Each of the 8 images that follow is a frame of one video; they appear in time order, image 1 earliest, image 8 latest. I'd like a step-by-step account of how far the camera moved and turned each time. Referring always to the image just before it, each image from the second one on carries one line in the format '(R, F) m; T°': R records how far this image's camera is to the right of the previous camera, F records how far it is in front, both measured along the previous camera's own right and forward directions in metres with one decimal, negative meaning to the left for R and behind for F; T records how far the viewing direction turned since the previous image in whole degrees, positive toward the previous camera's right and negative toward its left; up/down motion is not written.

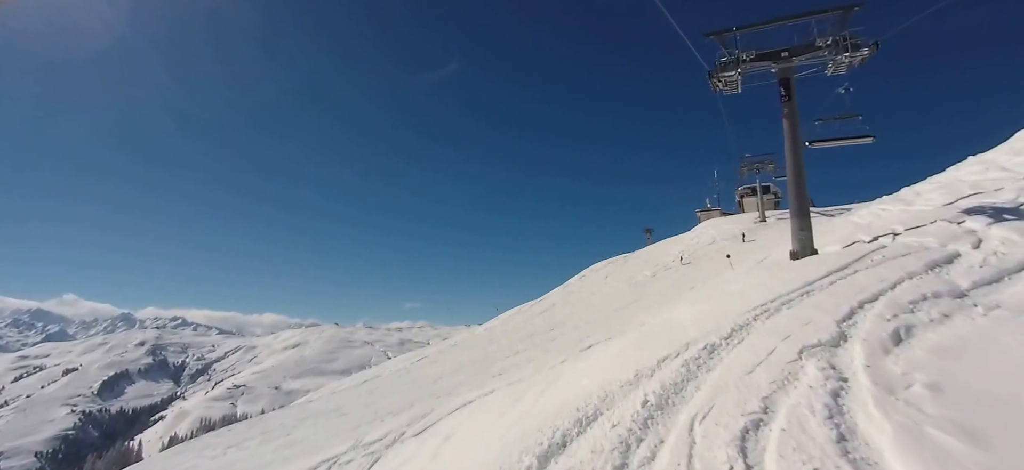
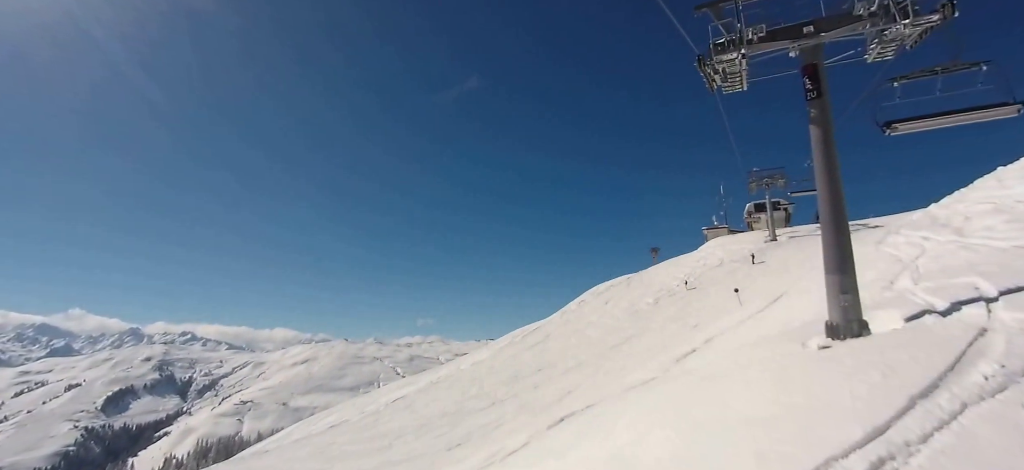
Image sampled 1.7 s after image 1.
(+1.4, +2.9) m; -1°
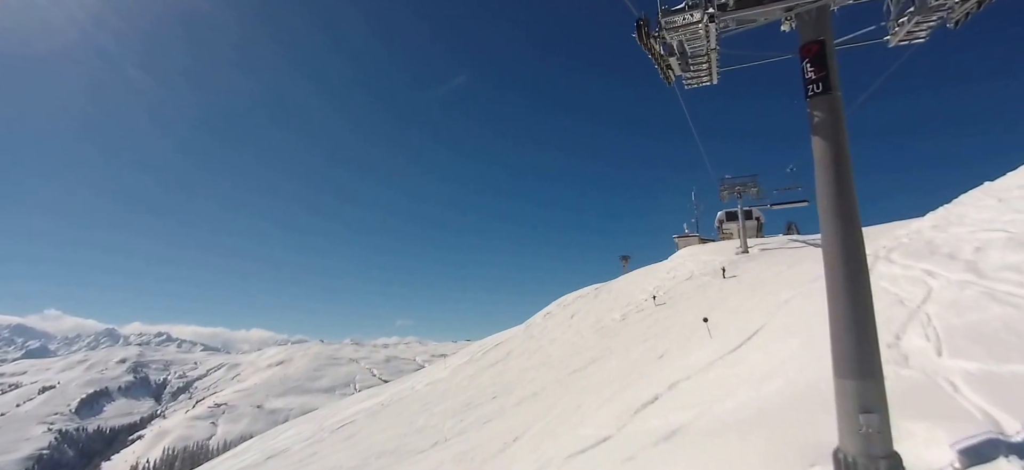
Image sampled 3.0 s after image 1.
(+1.2, +2.3) m; +2°
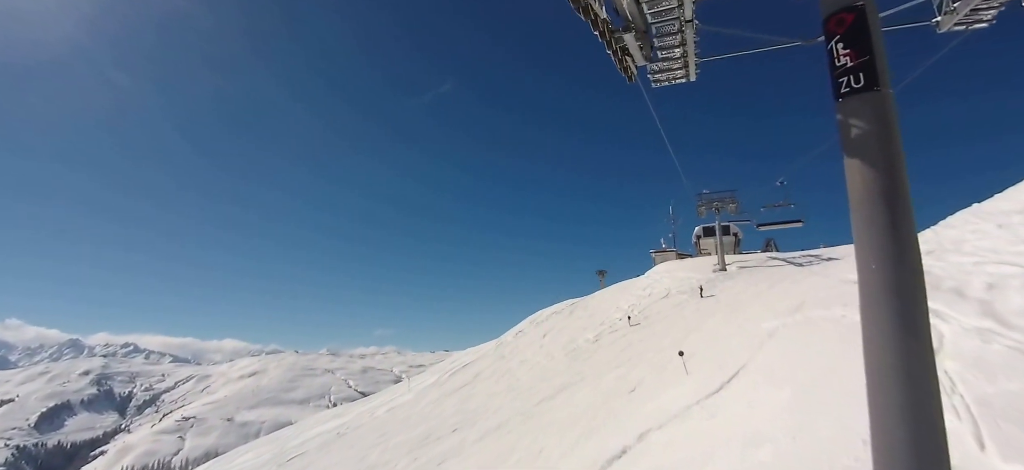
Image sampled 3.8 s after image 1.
(+0.7, +1.5) m; +2°
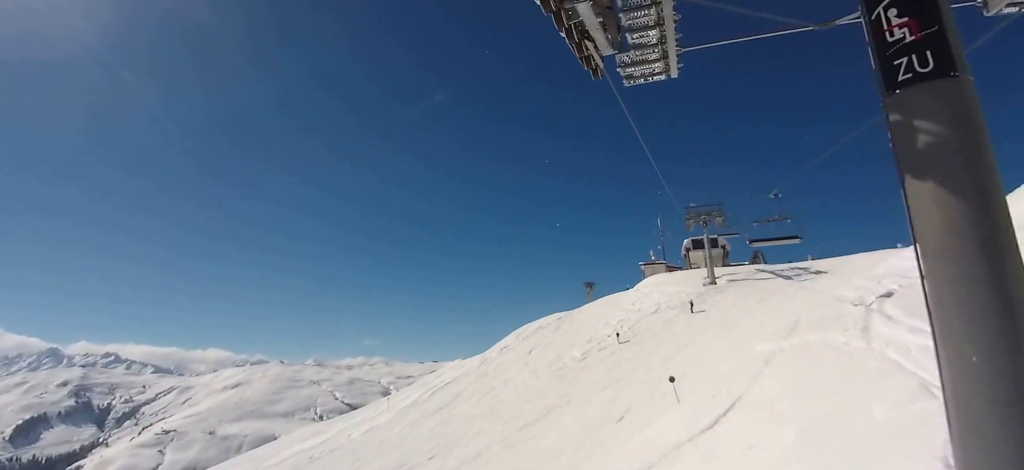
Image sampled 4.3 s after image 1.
(+0.3, +0.9) m; +1°
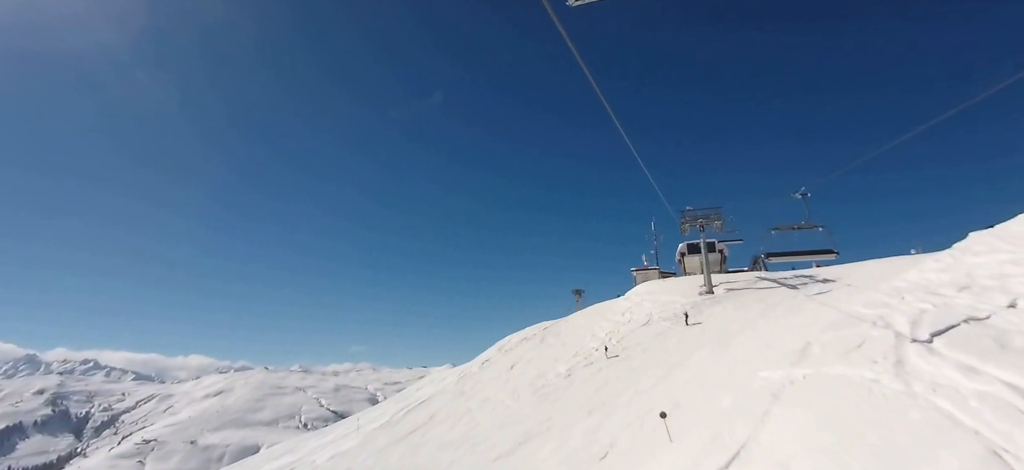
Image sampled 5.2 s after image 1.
(+0.5, +1.8) m; +1°
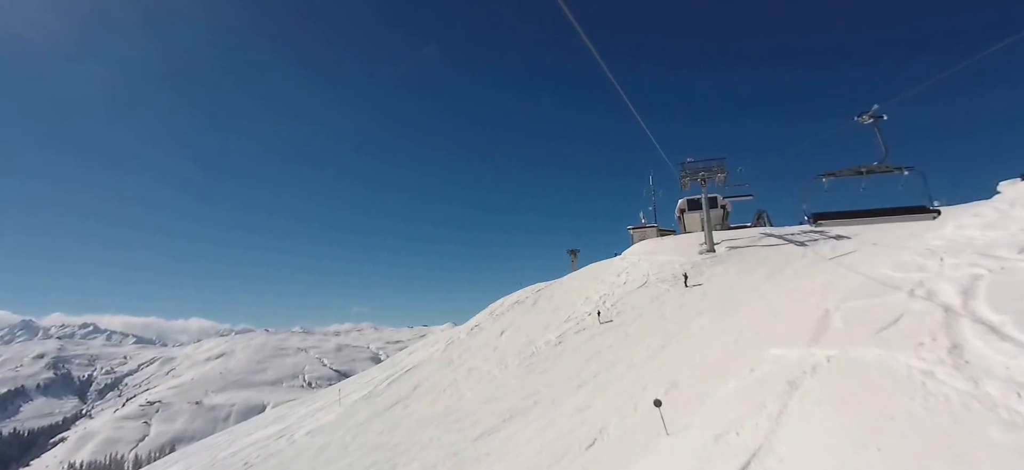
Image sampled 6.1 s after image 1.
(+0.5, +1.9) m; 0°
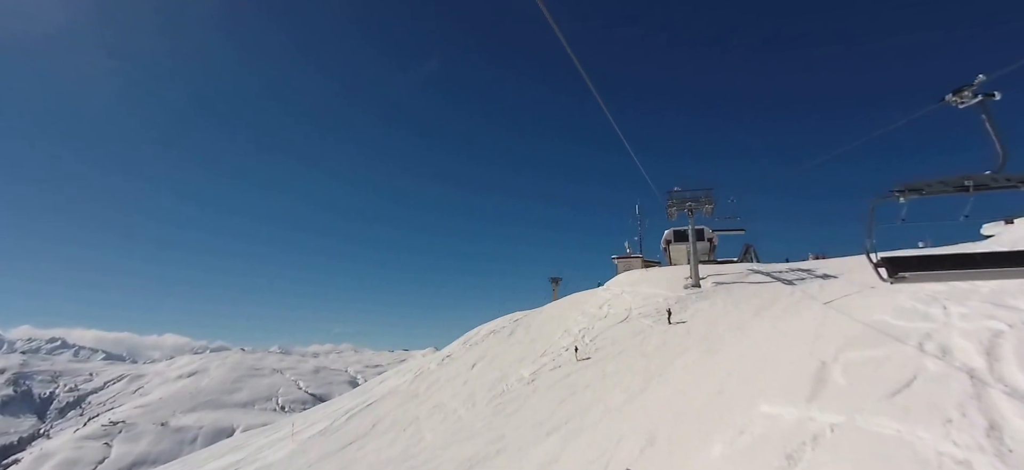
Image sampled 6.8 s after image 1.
(+0.5, +1.3) m; +1°
